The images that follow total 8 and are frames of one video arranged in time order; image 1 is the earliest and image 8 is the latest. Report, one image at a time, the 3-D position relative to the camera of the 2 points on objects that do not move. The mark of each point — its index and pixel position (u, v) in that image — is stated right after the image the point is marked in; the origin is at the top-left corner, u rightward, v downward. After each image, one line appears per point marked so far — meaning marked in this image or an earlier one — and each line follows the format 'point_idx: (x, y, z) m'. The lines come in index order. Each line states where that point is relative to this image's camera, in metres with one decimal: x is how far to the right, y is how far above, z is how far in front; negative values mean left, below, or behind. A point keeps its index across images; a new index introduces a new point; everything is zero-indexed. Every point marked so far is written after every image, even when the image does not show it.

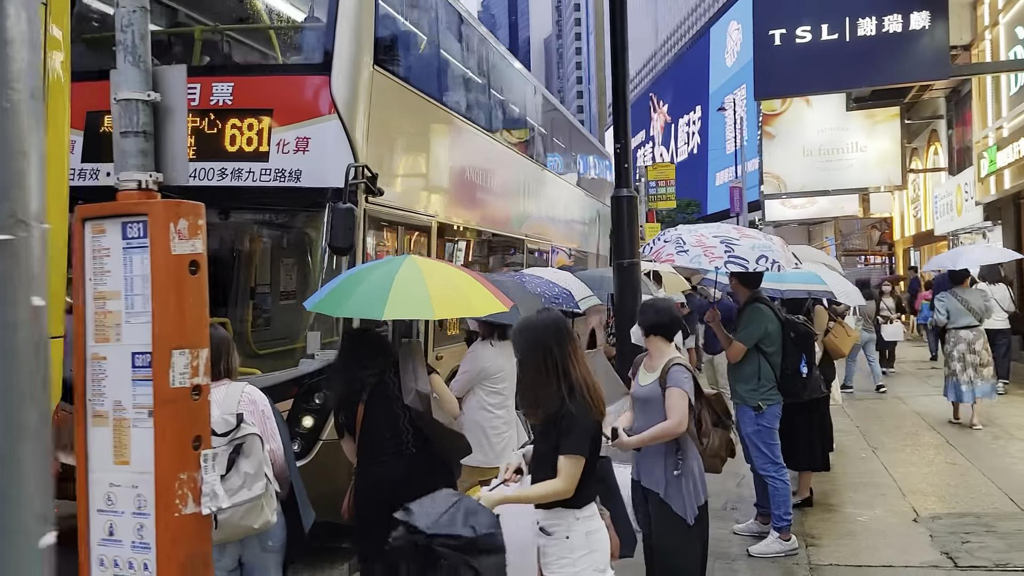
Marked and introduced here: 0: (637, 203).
0: (+1.2, +0.6, +6.8) m
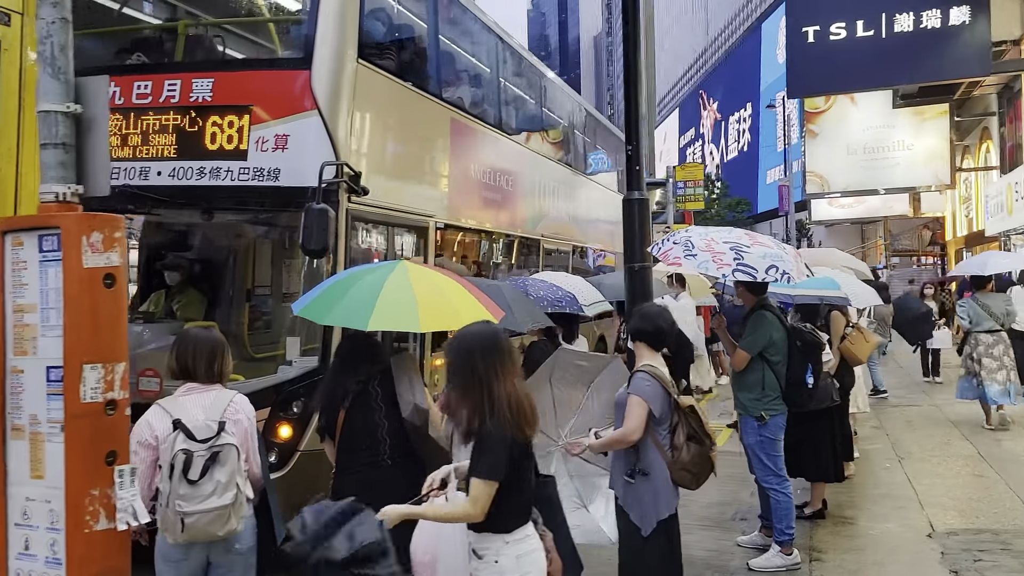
0: (+1.2, +0.6, +6.6) m
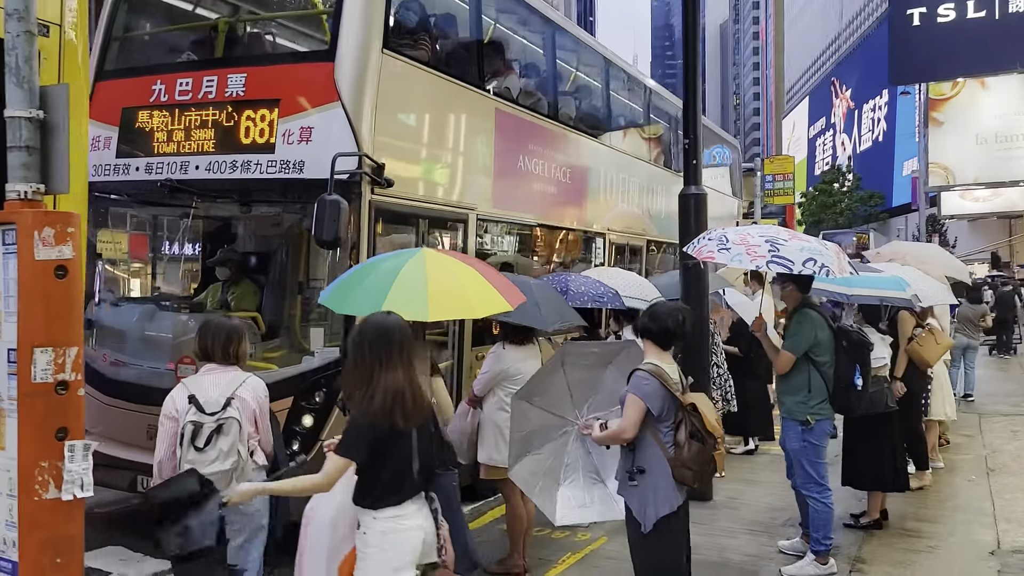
0: (+1.6, +0.7, +6.3) m
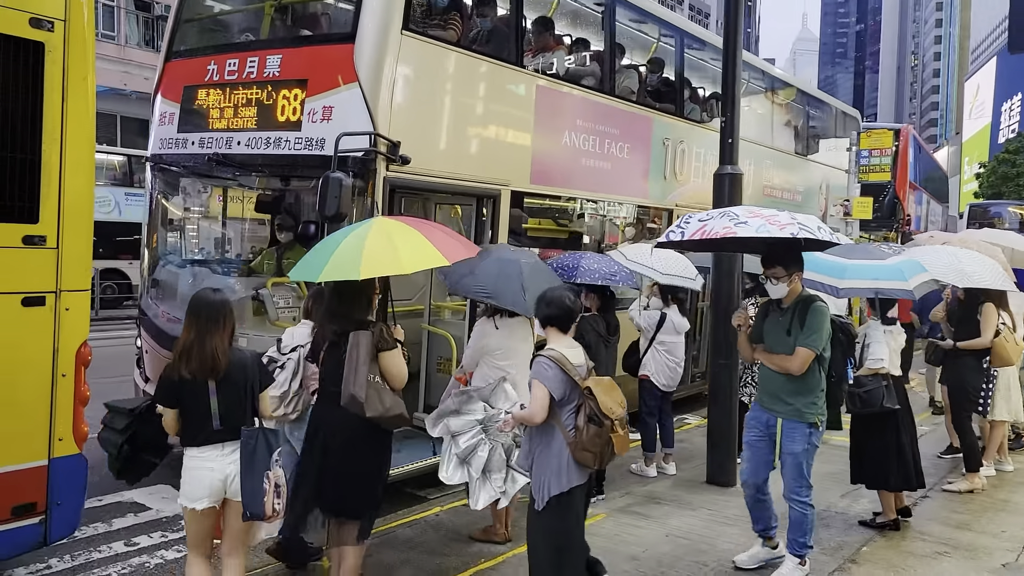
0: (+1.8, +0.8, +6.1) m
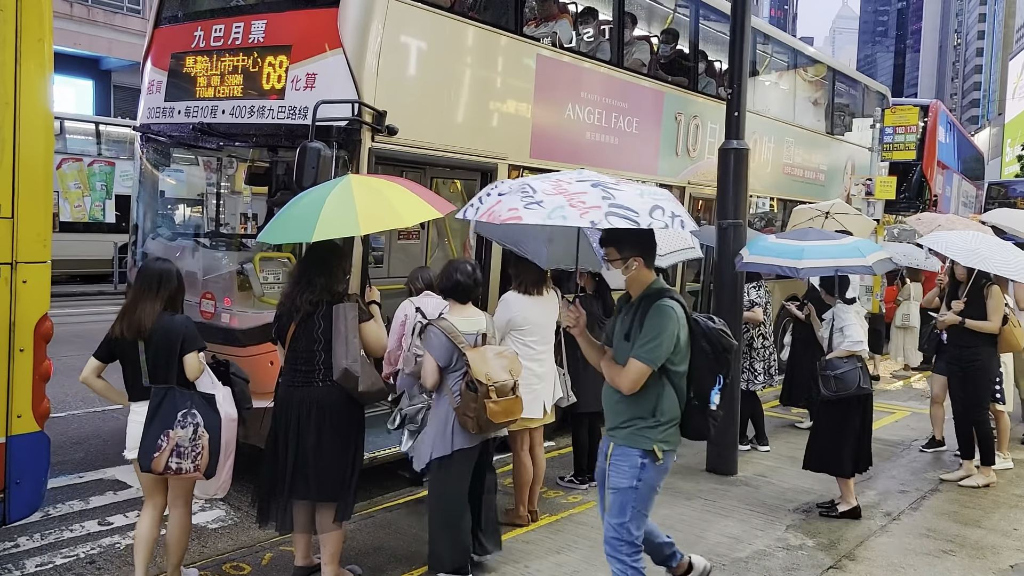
0: (+1.7, +1.0, +5.8) m
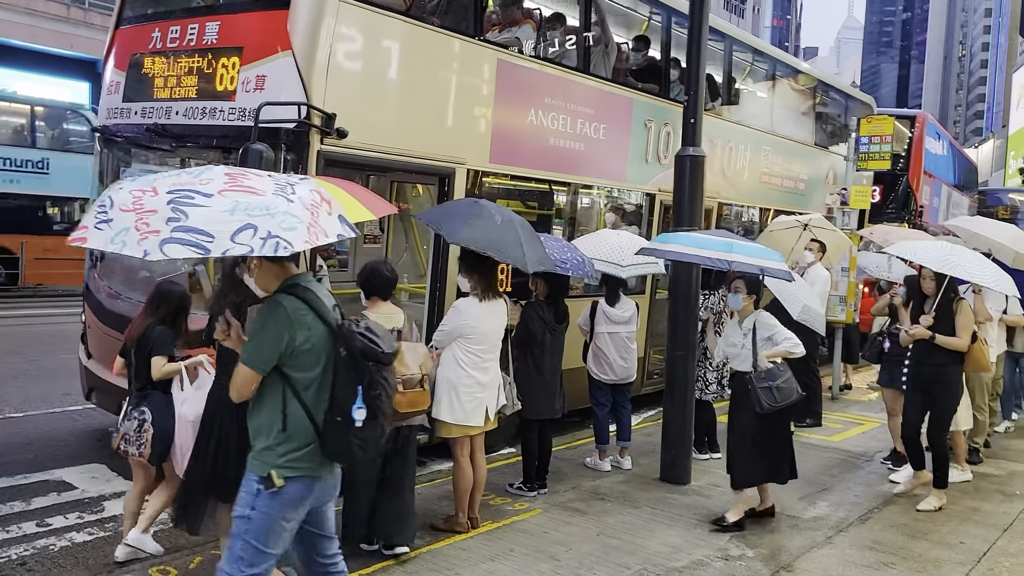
0: (+1.4, +0.9, +5.8) m
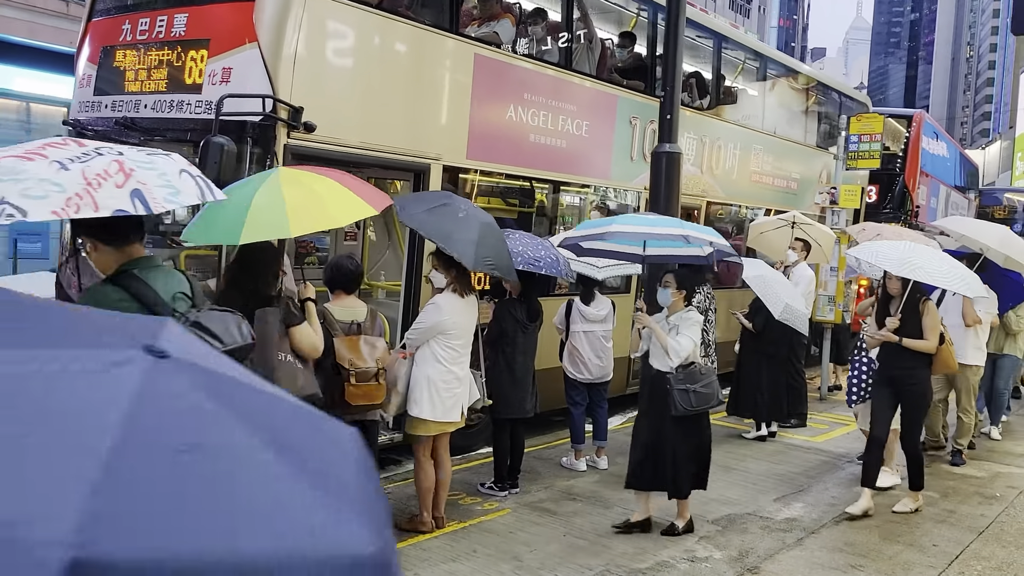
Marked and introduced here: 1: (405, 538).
0: (+1.2, +0.9, +5.7) m
1: (-0.6, -1.5, +4.6) m
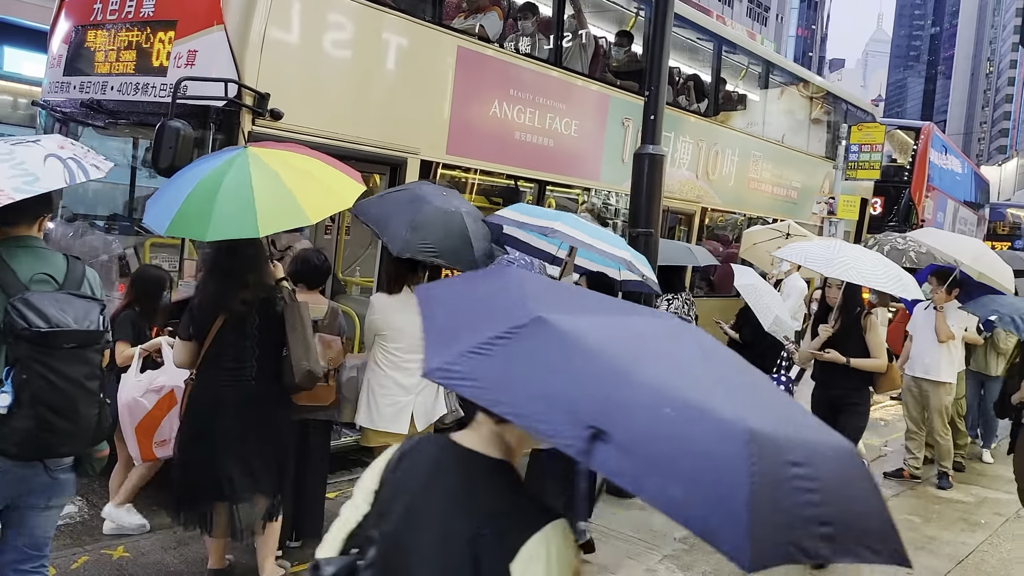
0: (+1.0, +0.9, +5.5) m
1: (-0.9, -1.5, +4.4) m
